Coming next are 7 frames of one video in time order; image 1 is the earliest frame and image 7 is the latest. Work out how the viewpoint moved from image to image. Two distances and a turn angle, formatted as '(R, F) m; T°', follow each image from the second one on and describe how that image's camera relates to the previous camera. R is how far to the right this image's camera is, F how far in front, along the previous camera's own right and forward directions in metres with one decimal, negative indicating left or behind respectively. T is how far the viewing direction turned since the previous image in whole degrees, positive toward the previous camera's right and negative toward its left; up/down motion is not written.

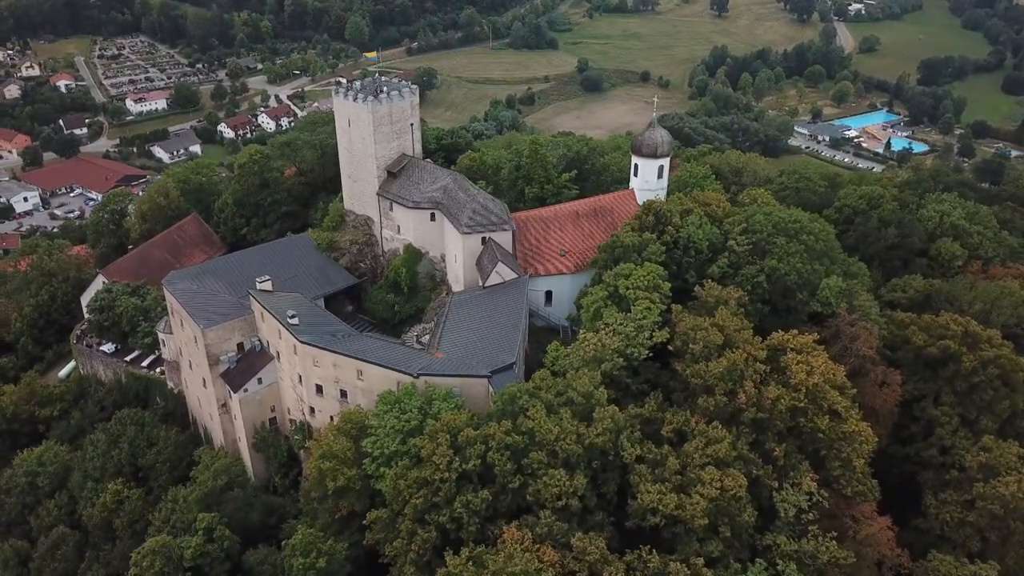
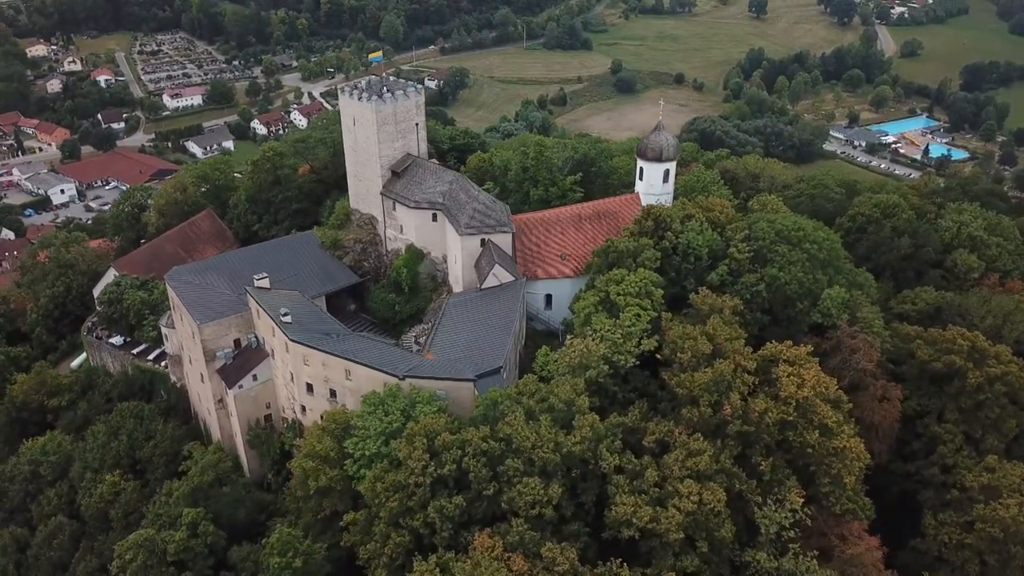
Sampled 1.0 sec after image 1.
(+1.7, +0.4) m; -2°
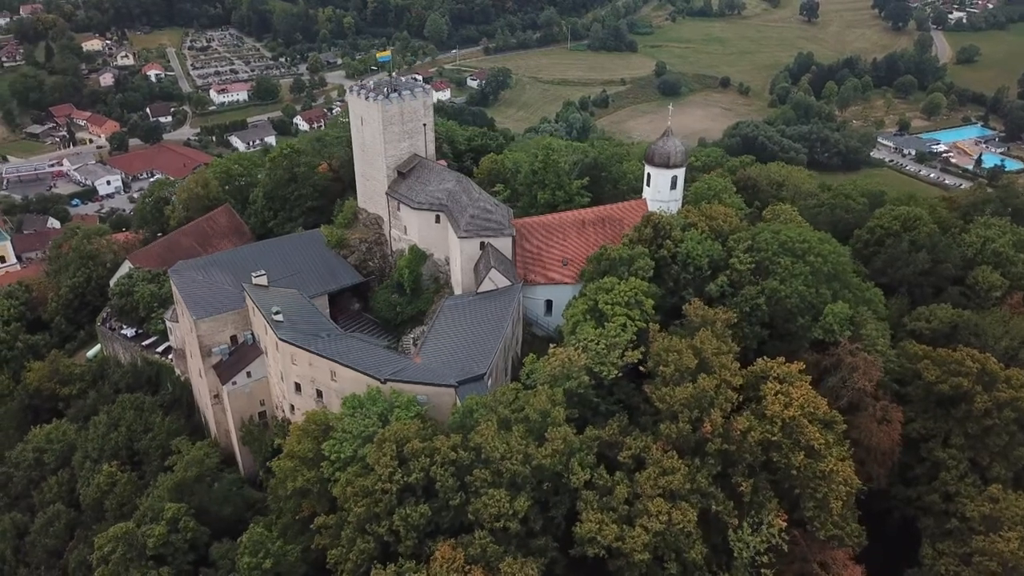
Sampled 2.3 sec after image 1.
(+2.1, +0.6) m; -3°
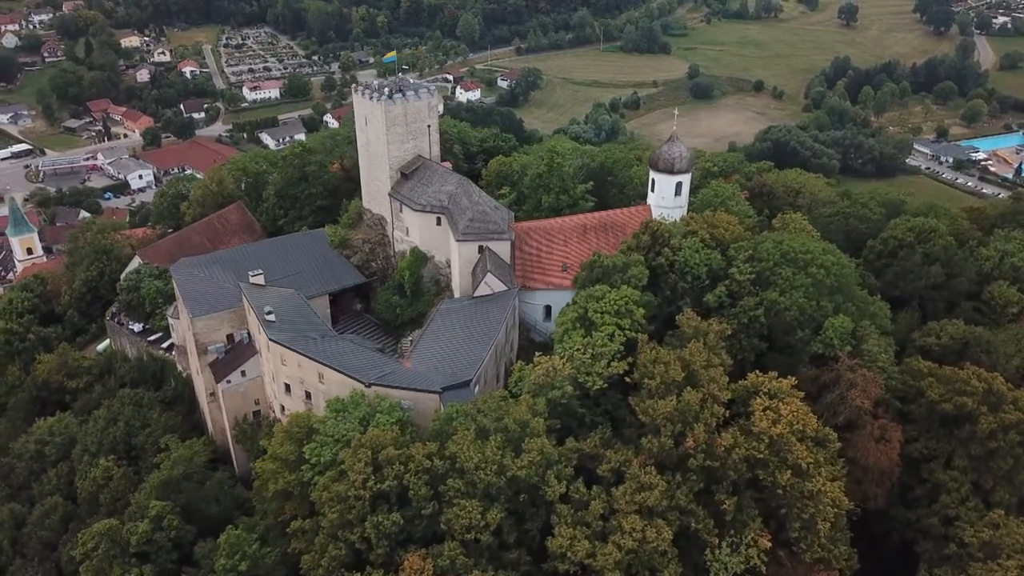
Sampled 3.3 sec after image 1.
(+1.6, +0.5) m; -2°
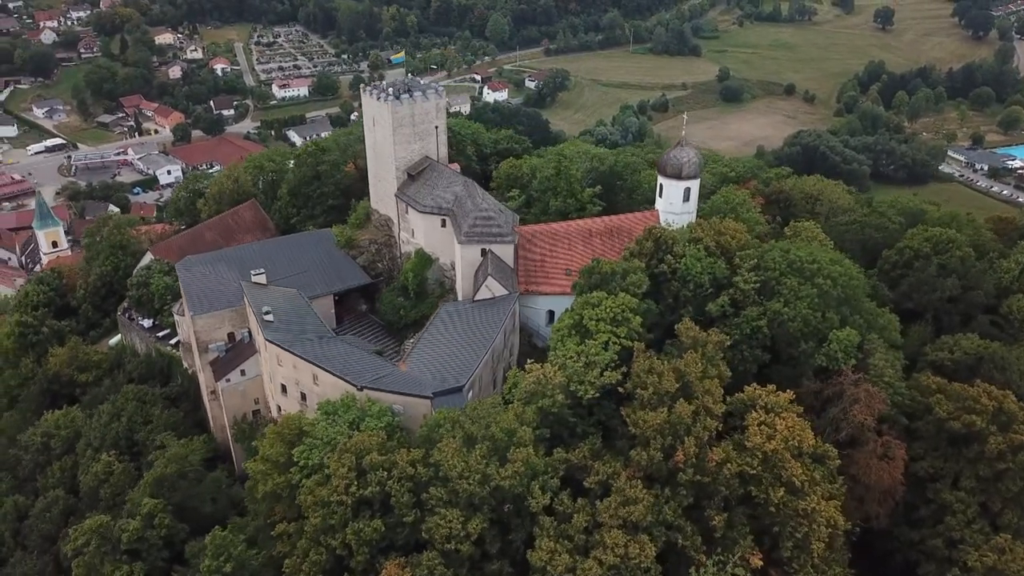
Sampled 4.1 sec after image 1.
(+1.2, +0.5) m; -2°
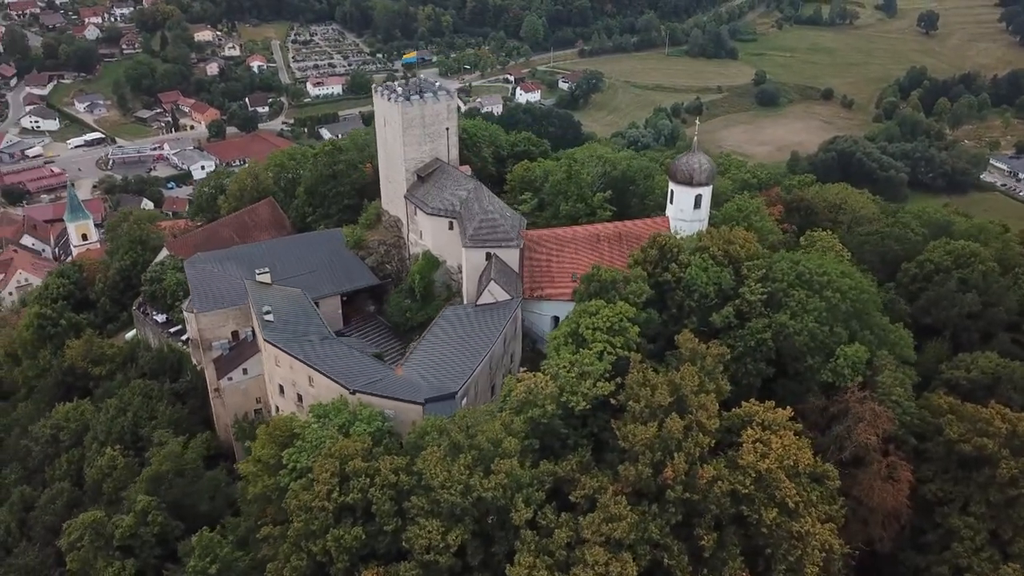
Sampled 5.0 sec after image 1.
(+1.3, +0.5) m; -2°
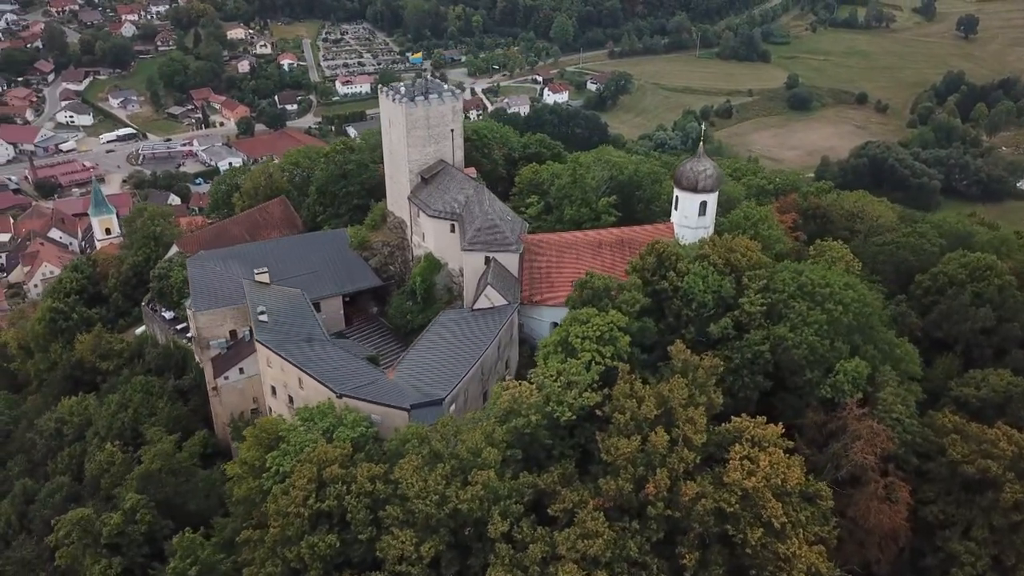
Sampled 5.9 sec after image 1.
(+1.4, +0.5) m; -2°
